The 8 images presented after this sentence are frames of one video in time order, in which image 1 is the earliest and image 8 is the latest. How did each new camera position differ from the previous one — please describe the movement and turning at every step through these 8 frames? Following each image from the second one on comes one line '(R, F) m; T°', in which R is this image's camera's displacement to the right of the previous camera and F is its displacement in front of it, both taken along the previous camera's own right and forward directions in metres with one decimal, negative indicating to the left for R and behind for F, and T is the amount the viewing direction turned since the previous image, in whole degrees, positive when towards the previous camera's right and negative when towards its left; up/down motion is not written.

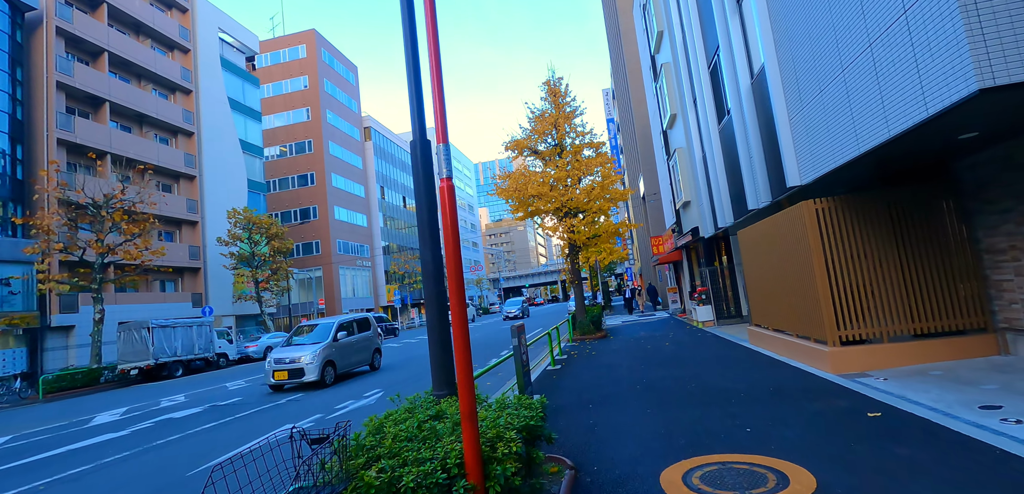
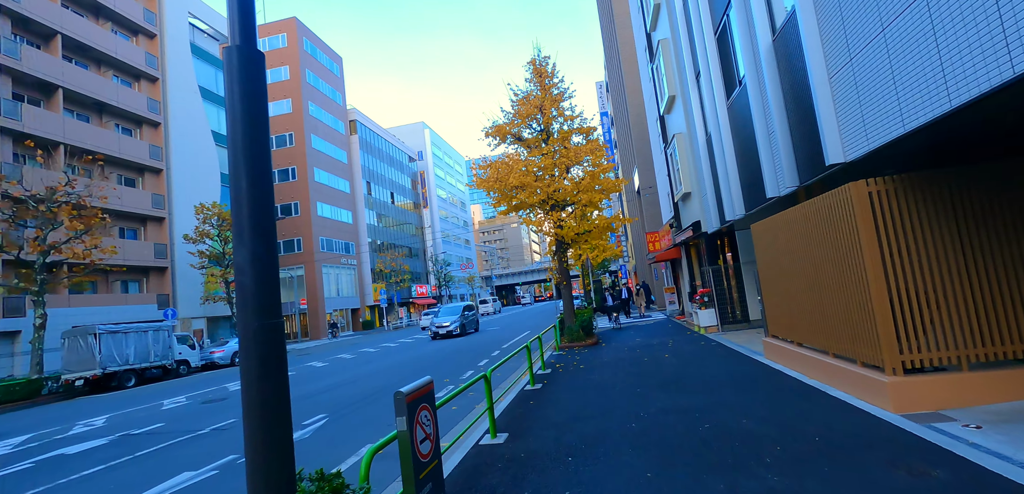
(+0.4, +1.7) m; +1°
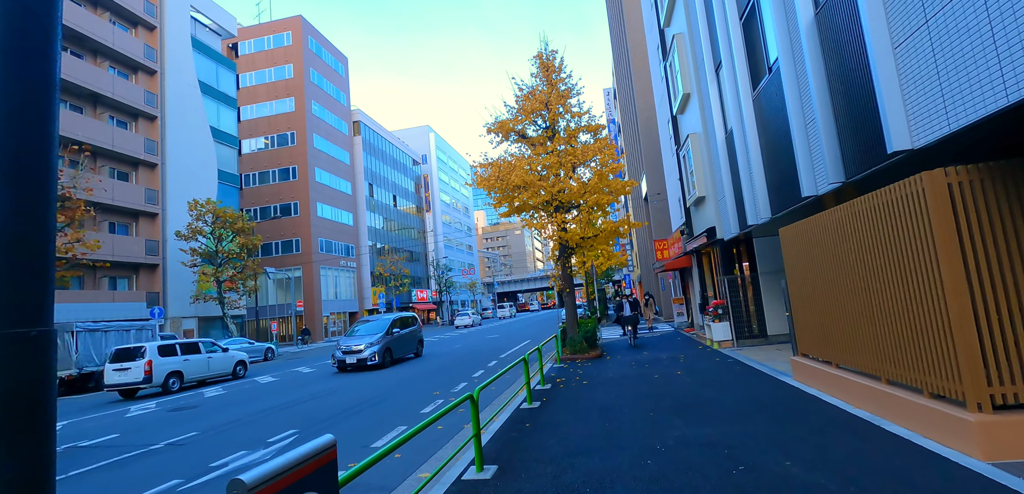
(+0.1, +1.0) m; 0°
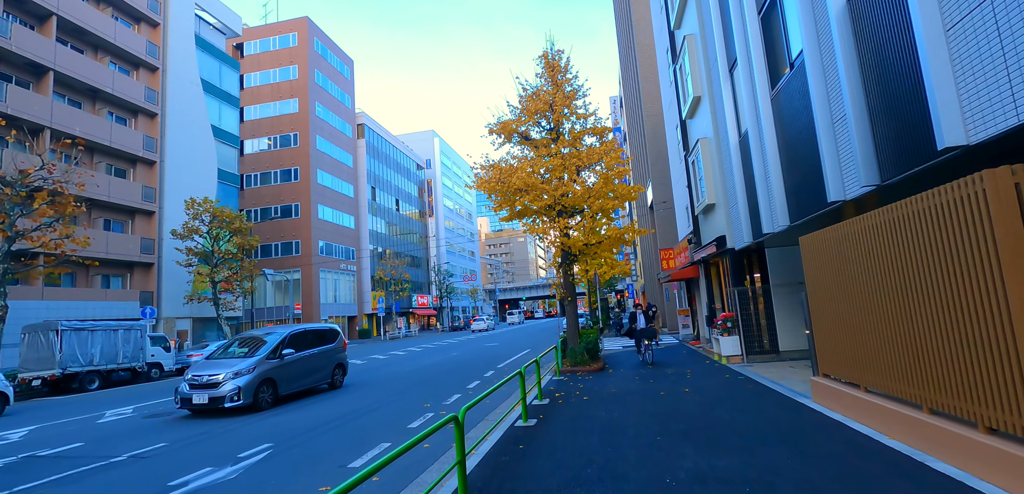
(+0.1, +0.6) m; 0°
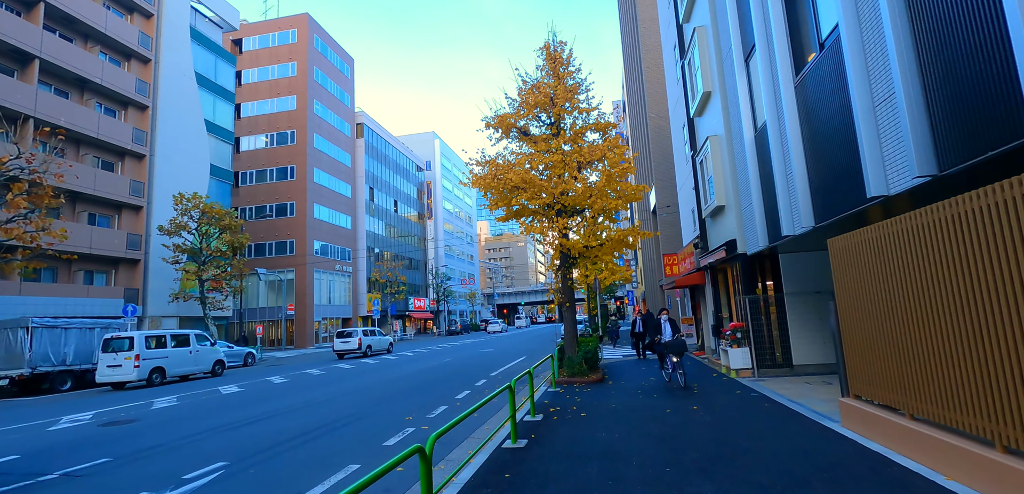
(+0.1, +0.8) m; 0°
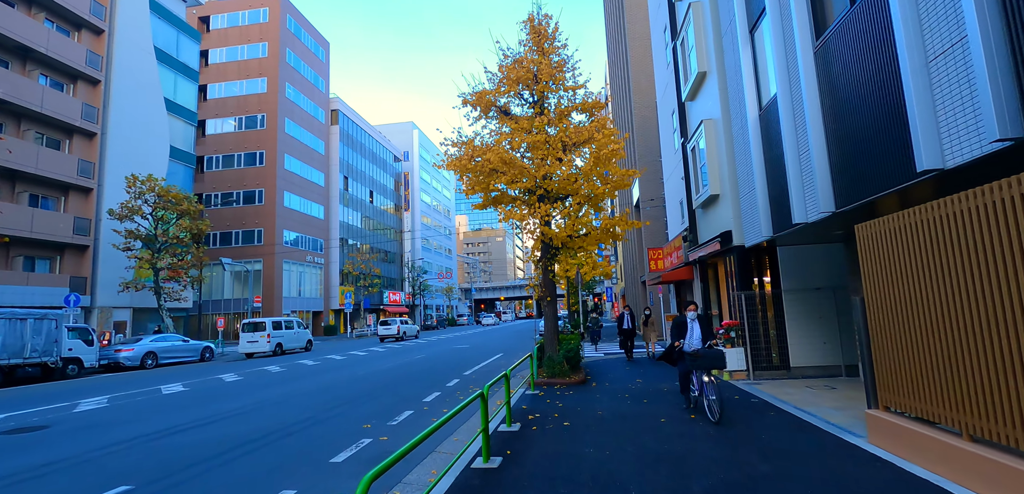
(0.0, +1.1) m; +3°
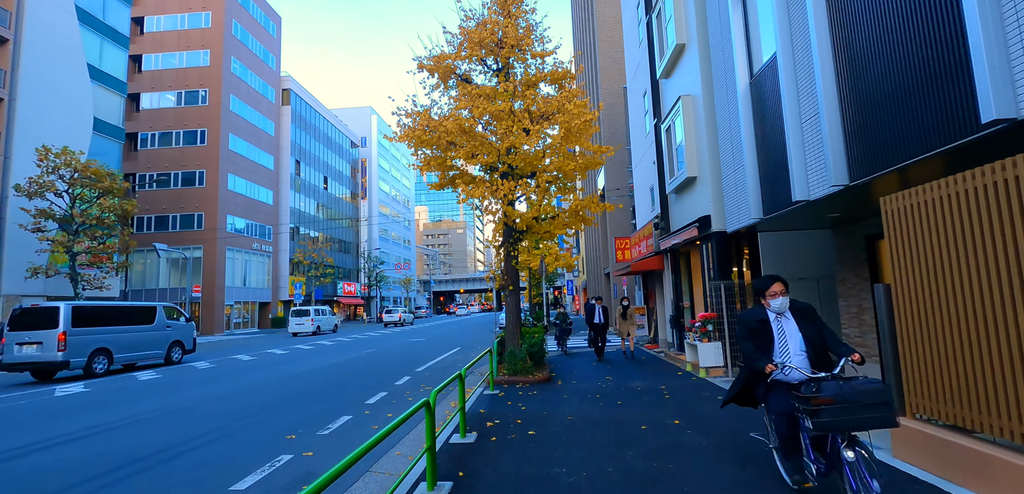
(0.0, +1.2) m; +5°
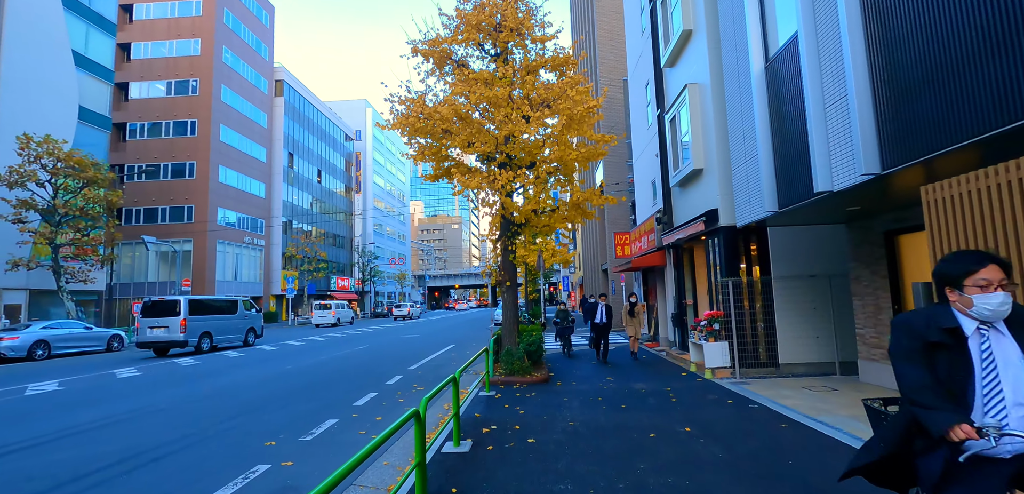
(0.0, +0.5) m; +1°
